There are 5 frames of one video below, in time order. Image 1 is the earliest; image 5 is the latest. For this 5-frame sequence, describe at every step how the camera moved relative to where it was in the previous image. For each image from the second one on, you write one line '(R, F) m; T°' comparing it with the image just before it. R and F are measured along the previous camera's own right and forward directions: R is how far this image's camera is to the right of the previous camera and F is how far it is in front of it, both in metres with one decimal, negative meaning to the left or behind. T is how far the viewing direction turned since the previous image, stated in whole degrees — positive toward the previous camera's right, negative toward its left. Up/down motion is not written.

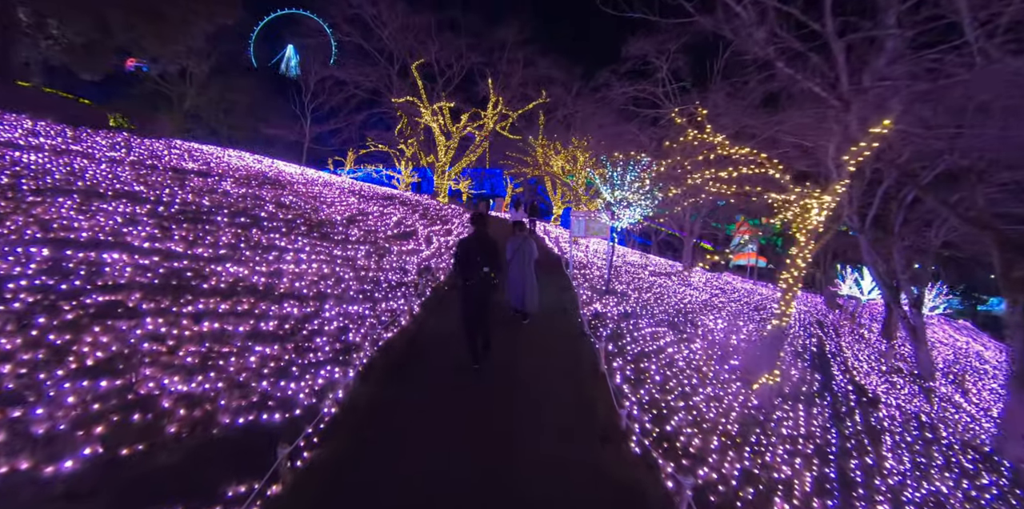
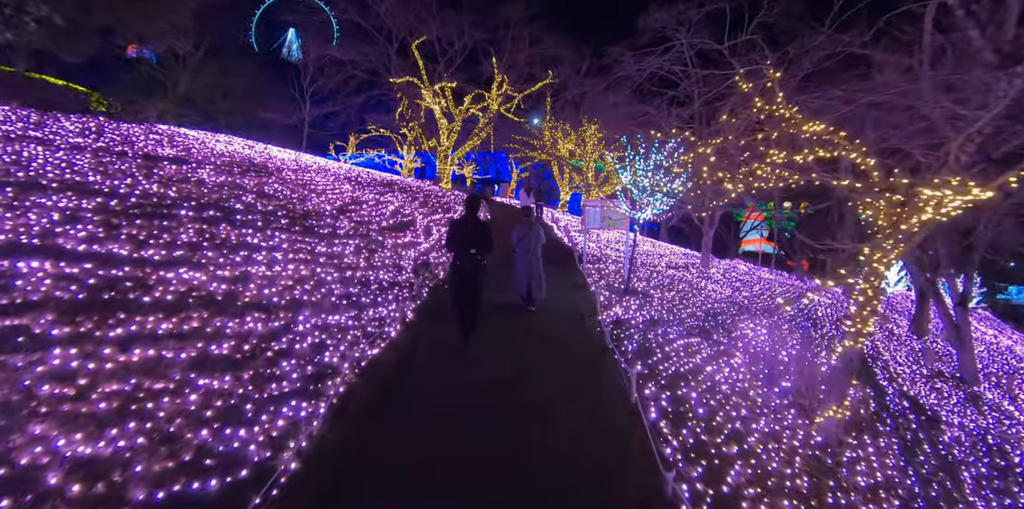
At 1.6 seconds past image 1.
(0.0, +1.0) m; 0°
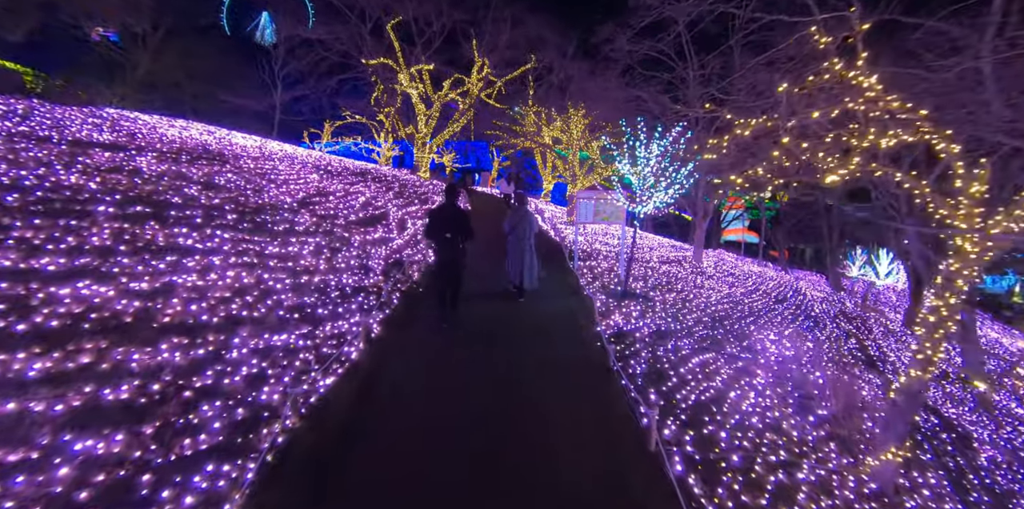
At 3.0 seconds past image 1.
(0.0, +0.9) m; +2°
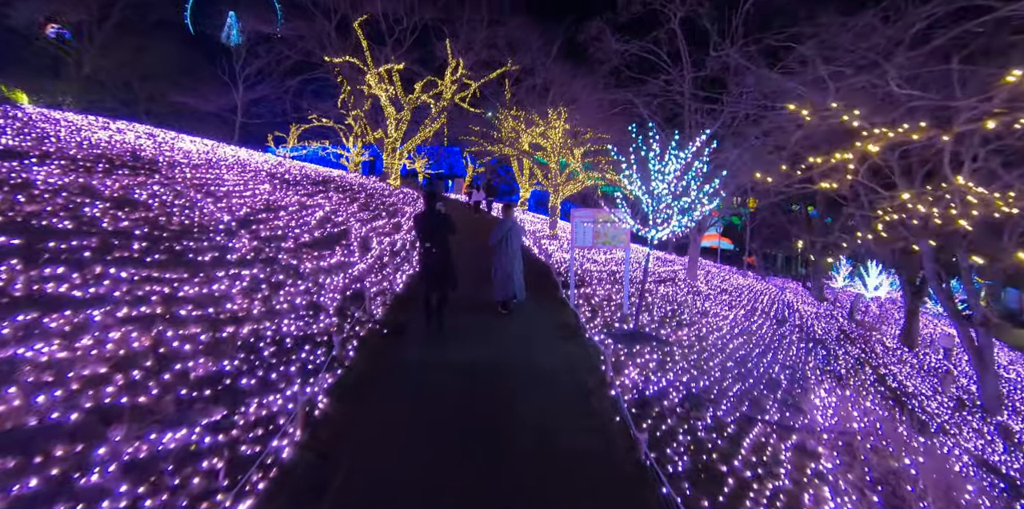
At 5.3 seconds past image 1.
(-0.2, +1.2) m; +3°
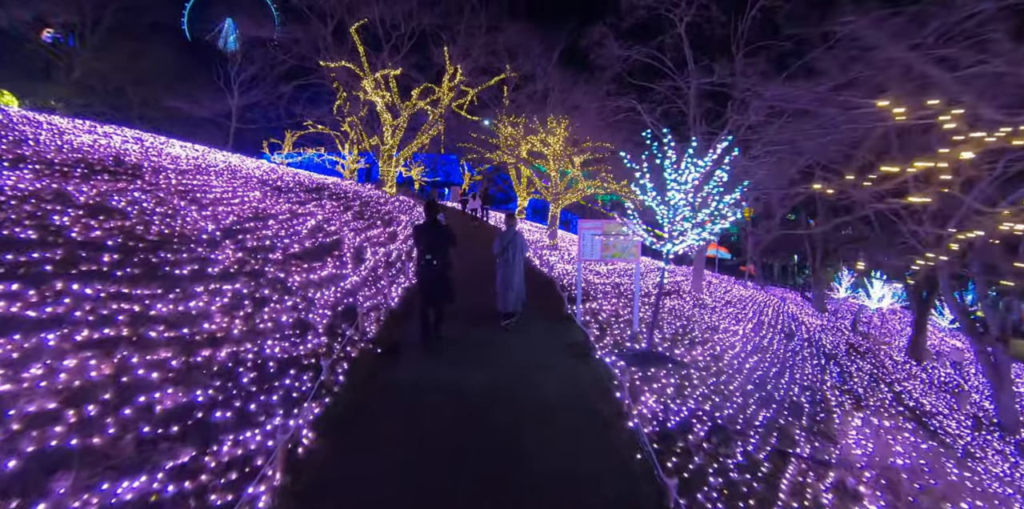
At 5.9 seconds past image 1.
(-0.1, +0.4) m; +1°
